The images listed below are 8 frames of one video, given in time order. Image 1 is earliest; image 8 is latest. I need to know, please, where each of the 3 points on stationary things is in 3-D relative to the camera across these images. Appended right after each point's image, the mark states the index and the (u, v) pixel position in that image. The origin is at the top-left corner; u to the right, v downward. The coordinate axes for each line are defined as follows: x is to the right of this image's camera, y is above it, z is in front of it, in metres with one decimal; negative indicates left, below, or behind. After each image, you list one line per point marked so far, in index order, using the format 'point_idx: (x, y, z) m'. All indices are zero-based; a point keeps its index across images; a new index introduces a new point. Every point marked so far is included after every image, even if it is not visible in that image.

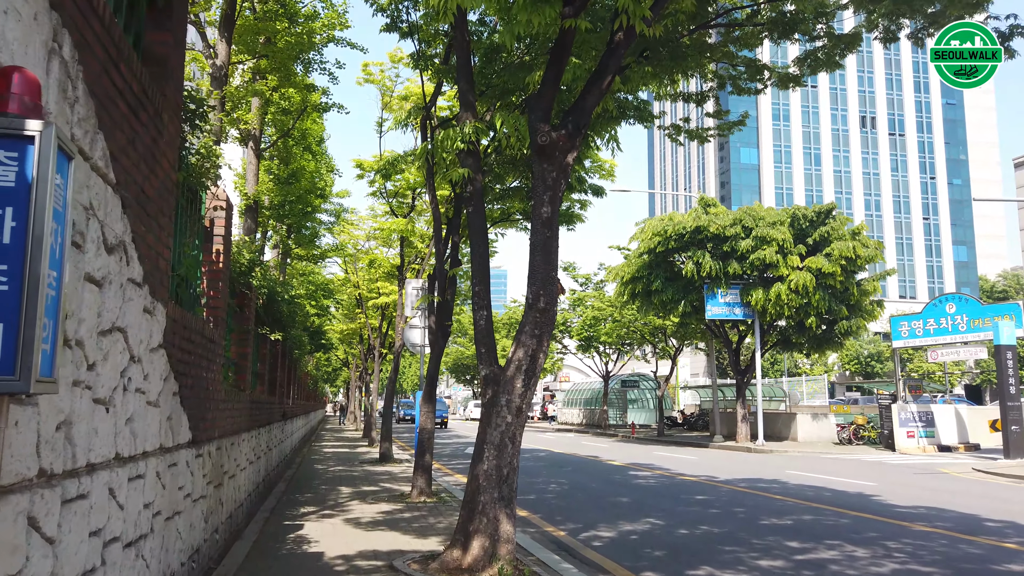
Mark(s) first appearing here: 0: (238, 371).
0: (-3.1, -0.9, +8.4) m
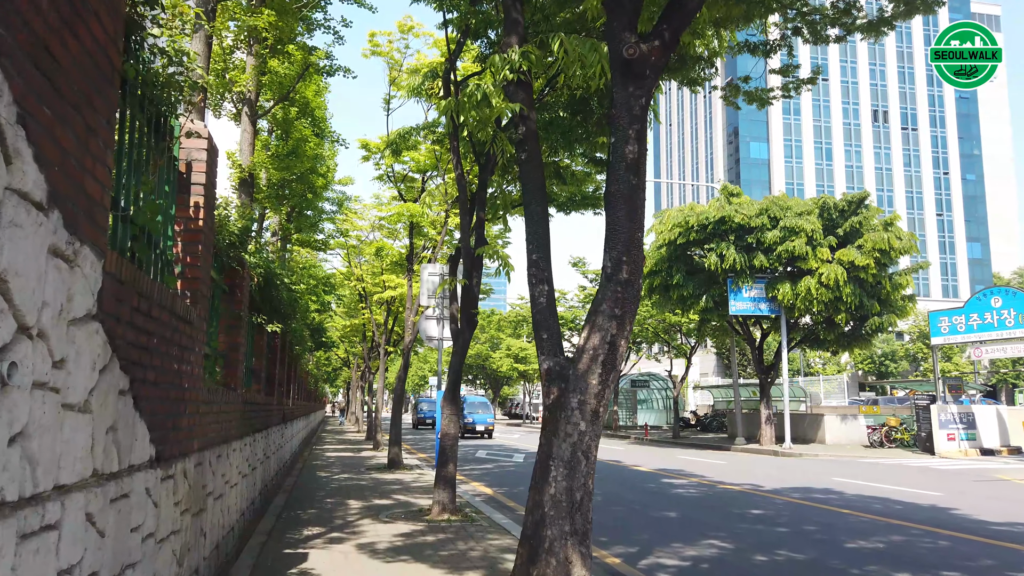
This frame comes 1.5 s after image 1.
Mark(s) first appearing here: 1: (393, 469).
0: (-2.6, -0.7, +6.9) m
1: (-2.5, -3.8, +15.8) m
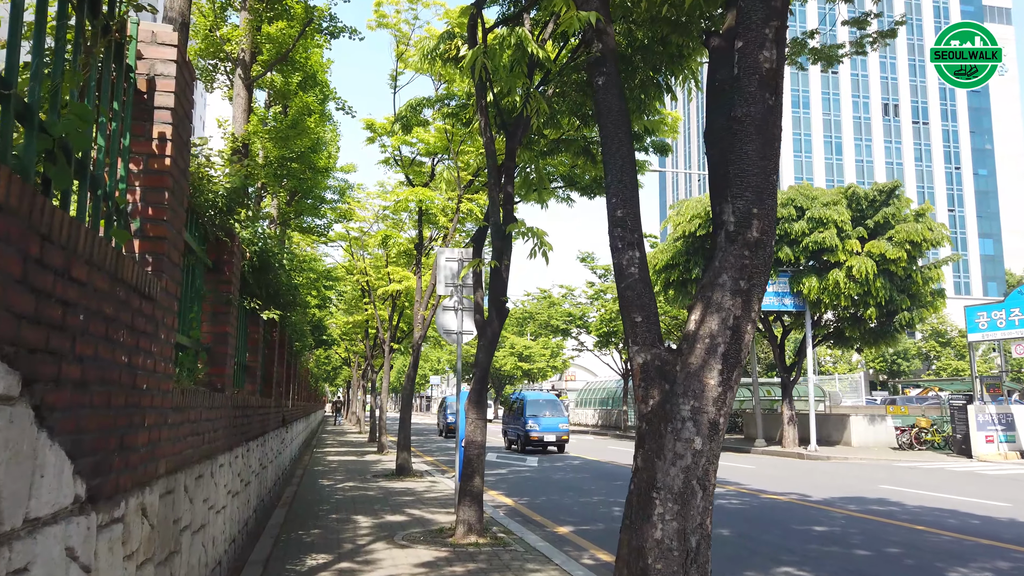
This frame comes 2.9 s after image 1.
0: (-2.2, -0.6, +5.5) m
1: (-2.2, -3.6, +14.4) m
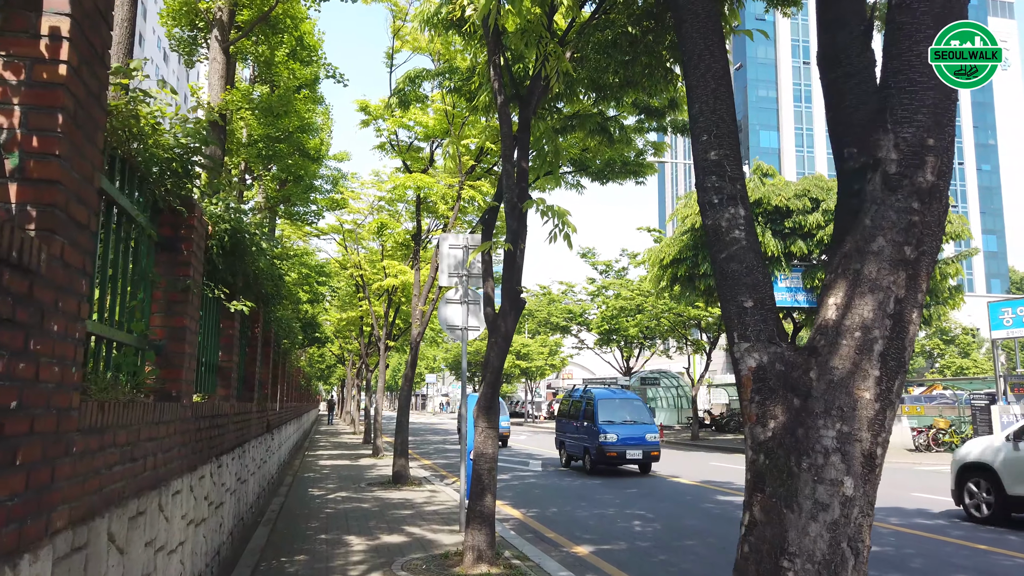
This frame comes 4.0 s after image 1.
0: (-2.1, -0.4, +4.4) m
1: (-2.0, -3.5, +13.3) m
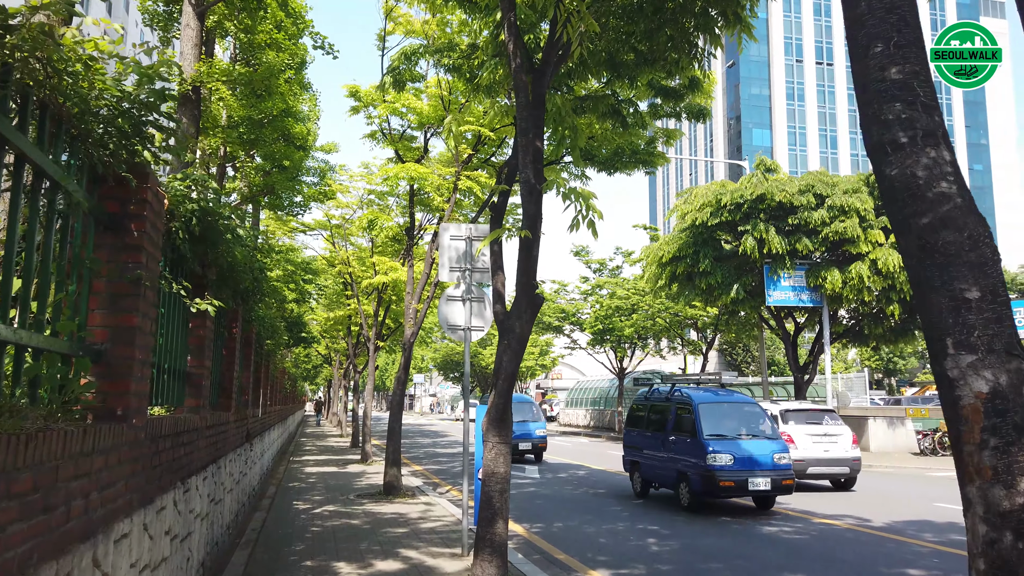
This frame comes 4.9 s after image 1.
0: (-1.9, -0.4, +3.5) m
1: (-2.0, -3.5, +12.4) m
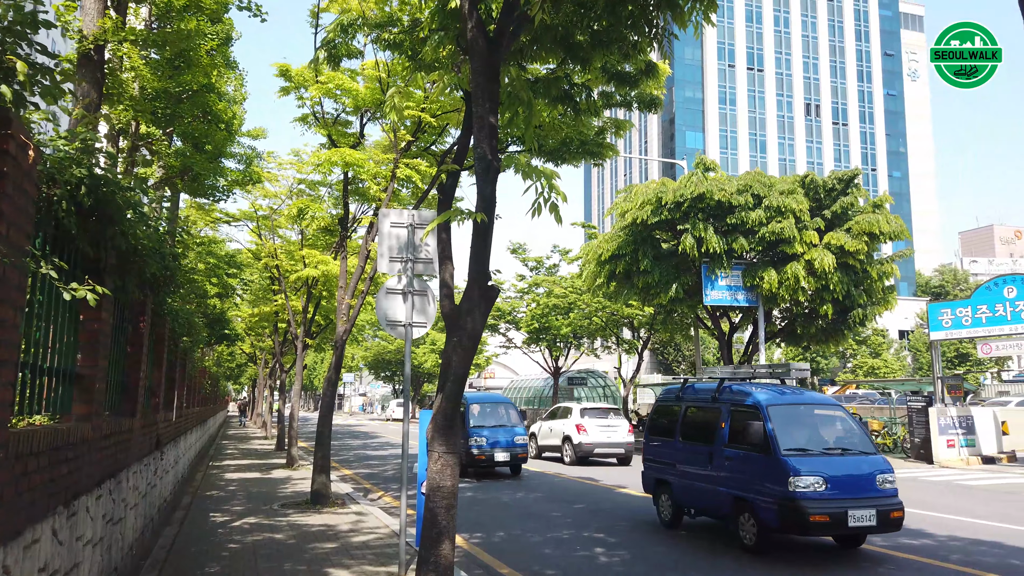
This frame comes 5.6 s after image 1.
0: (-2.0, -0.3, +2.7) m
1: (-3.0, -3.4, +11.5) m
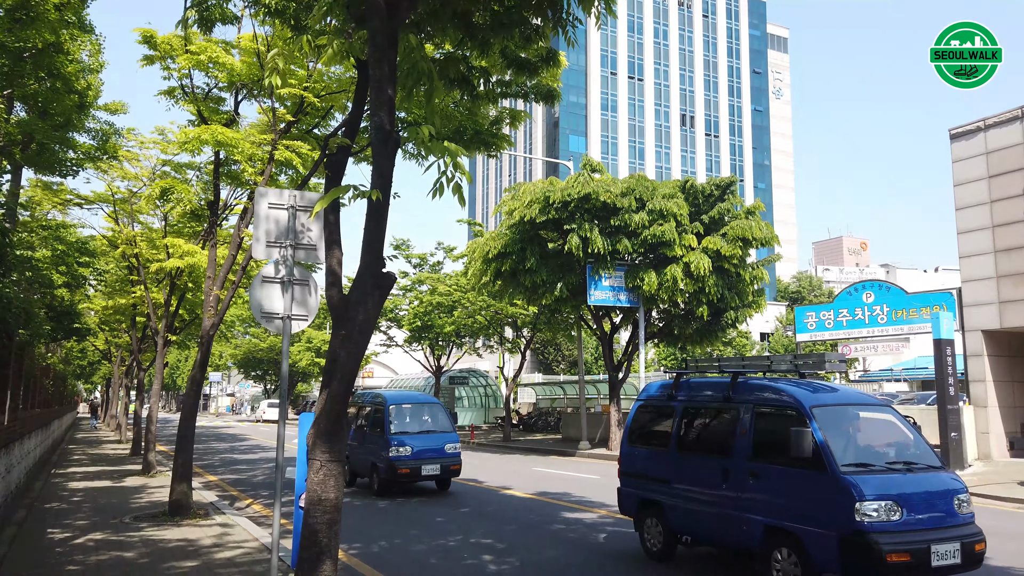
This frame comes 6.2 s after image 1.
0: (-2.2, -0.2, +1.9) m
1: (-4.7, -3.2, +10.5) m
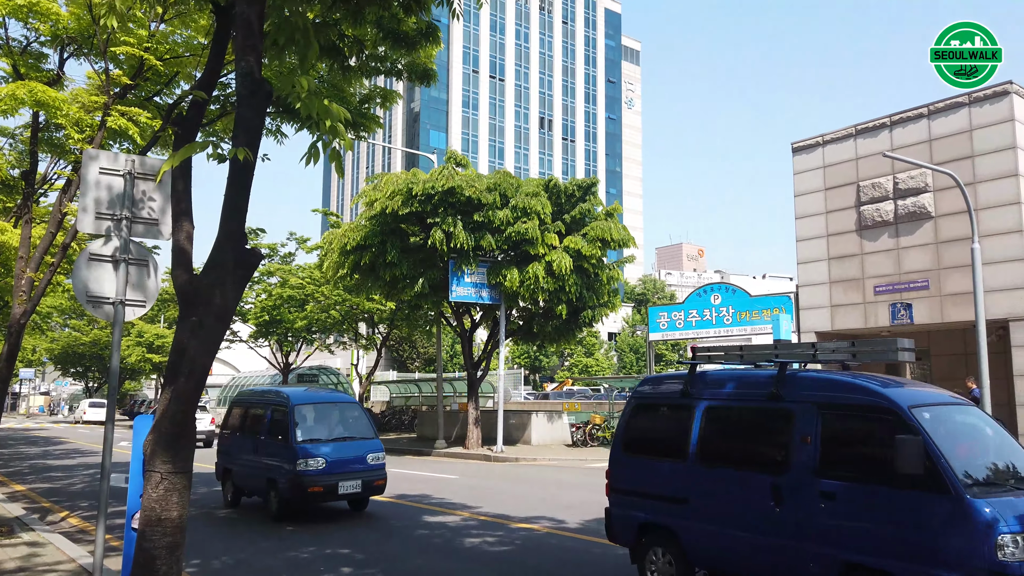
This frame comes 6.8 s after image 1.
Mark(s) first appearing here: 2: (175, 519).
0: (-2.3, -0.1, +0.9) m
1: (-6.4, -3.0, +8.9) m
2: (-1.8, -1.2, +4.0) m
